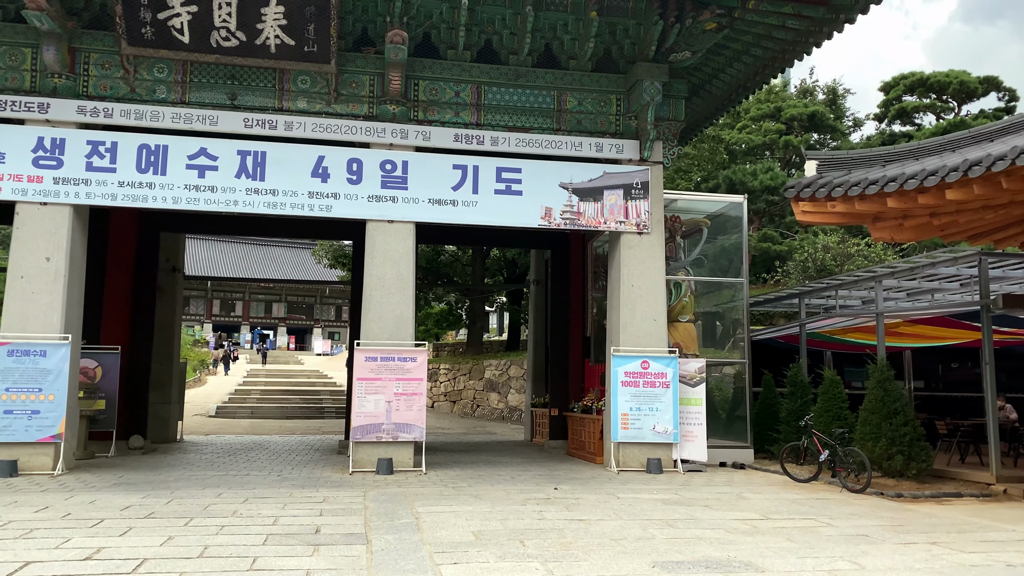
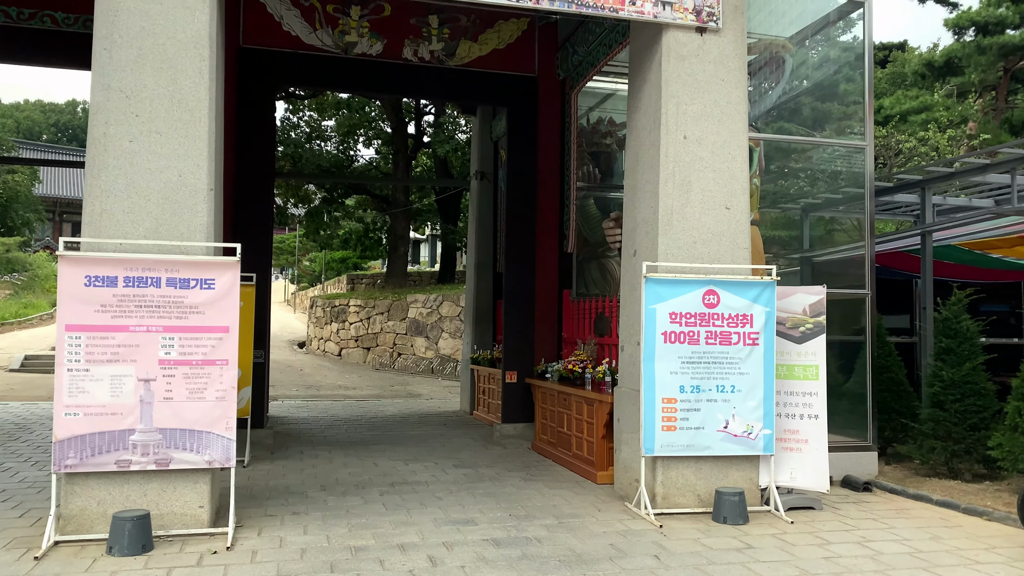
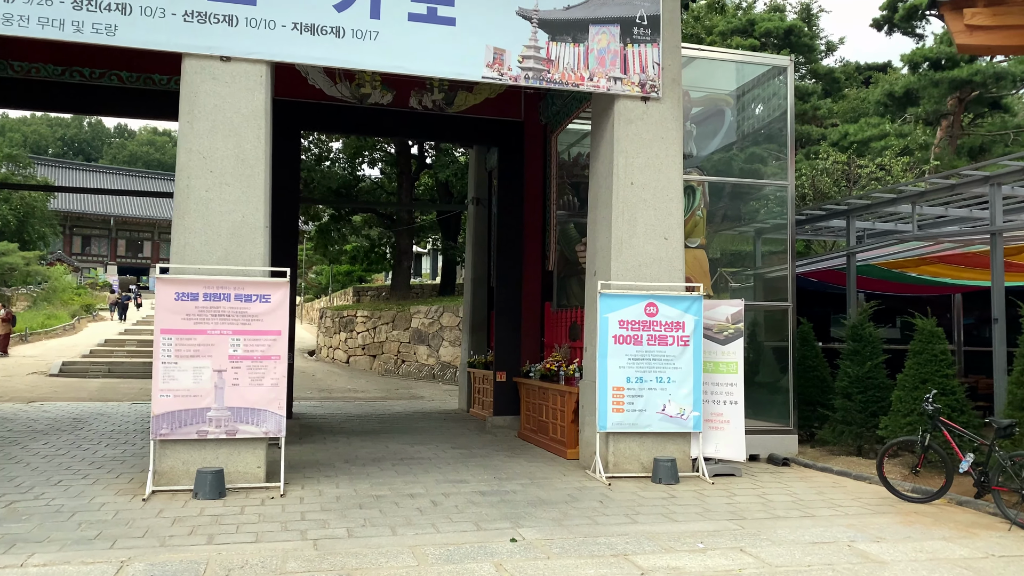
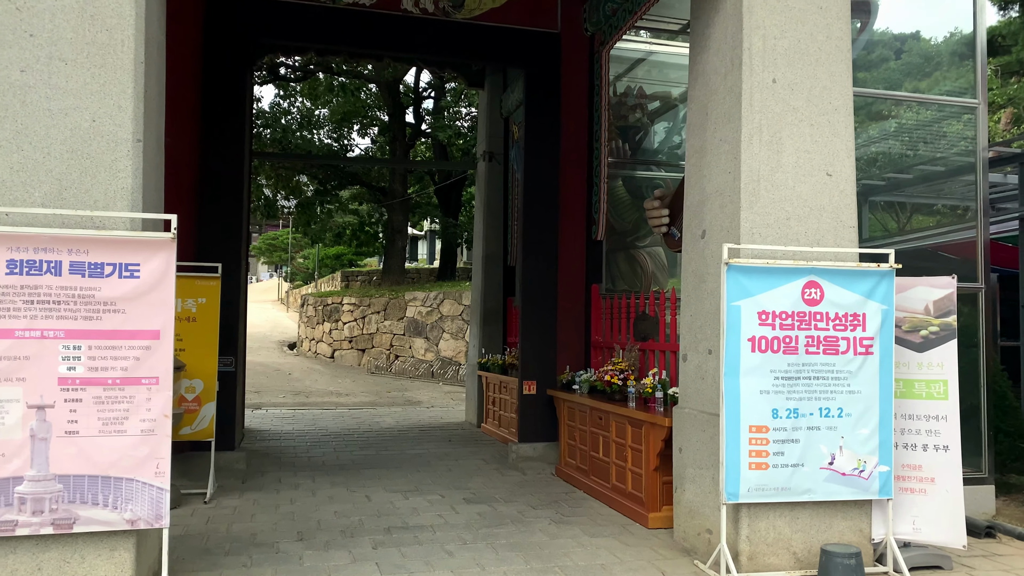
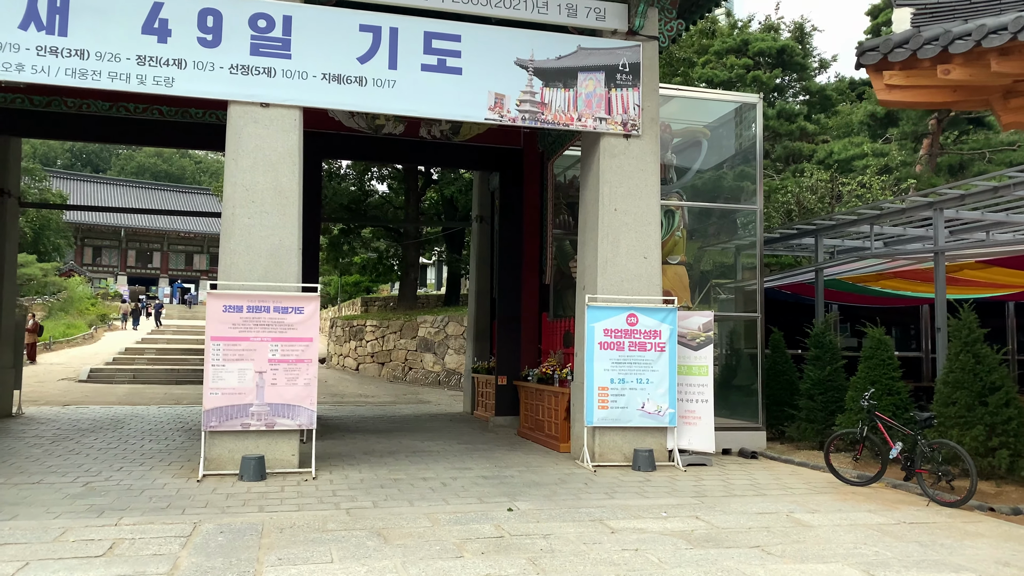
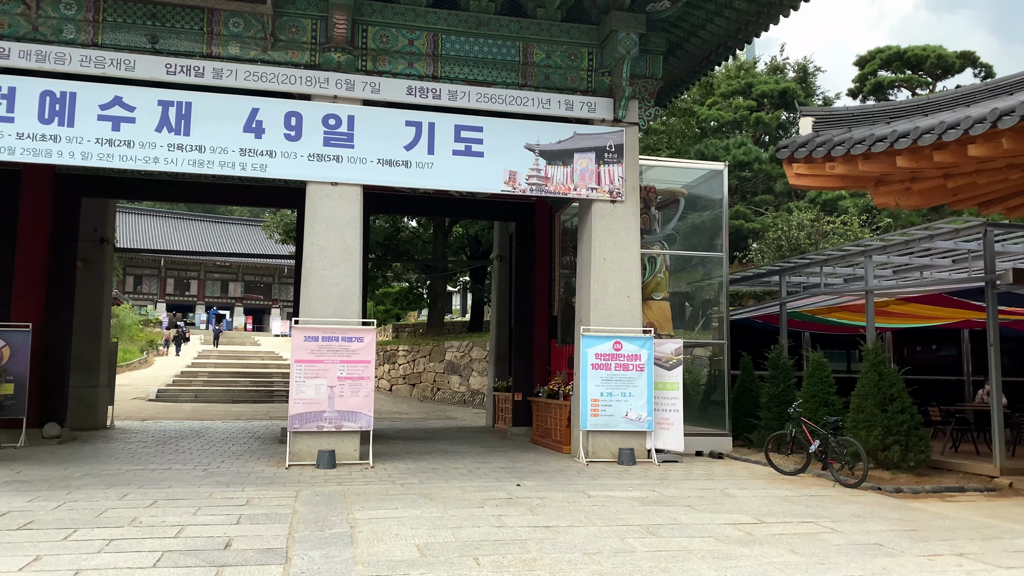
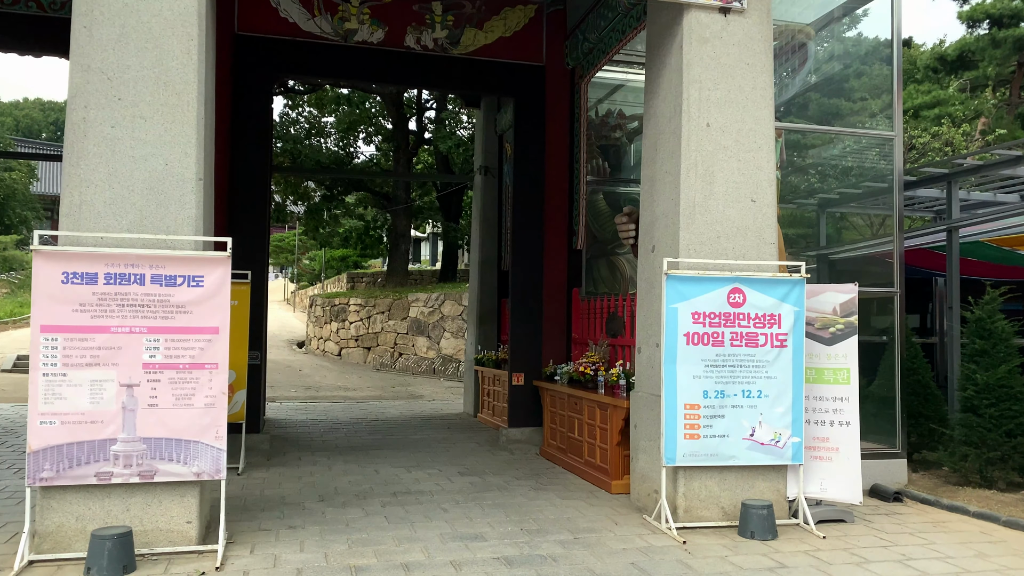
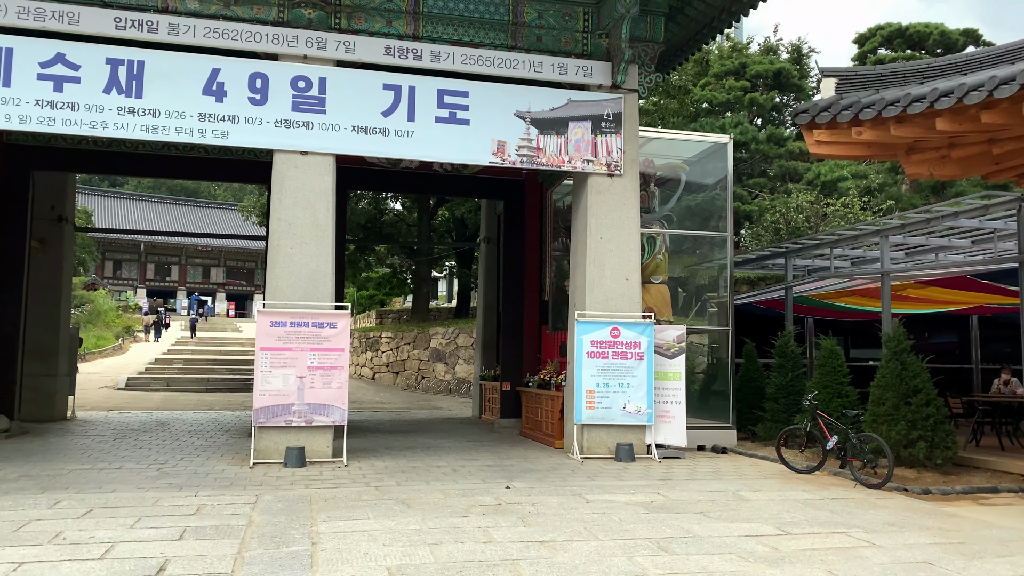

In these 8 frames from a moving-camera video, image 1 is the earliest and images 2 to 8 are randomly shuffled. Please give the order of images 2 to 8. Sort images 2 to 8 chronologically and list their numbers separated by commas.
6, 8, 5, 3, 2, 7, 4
